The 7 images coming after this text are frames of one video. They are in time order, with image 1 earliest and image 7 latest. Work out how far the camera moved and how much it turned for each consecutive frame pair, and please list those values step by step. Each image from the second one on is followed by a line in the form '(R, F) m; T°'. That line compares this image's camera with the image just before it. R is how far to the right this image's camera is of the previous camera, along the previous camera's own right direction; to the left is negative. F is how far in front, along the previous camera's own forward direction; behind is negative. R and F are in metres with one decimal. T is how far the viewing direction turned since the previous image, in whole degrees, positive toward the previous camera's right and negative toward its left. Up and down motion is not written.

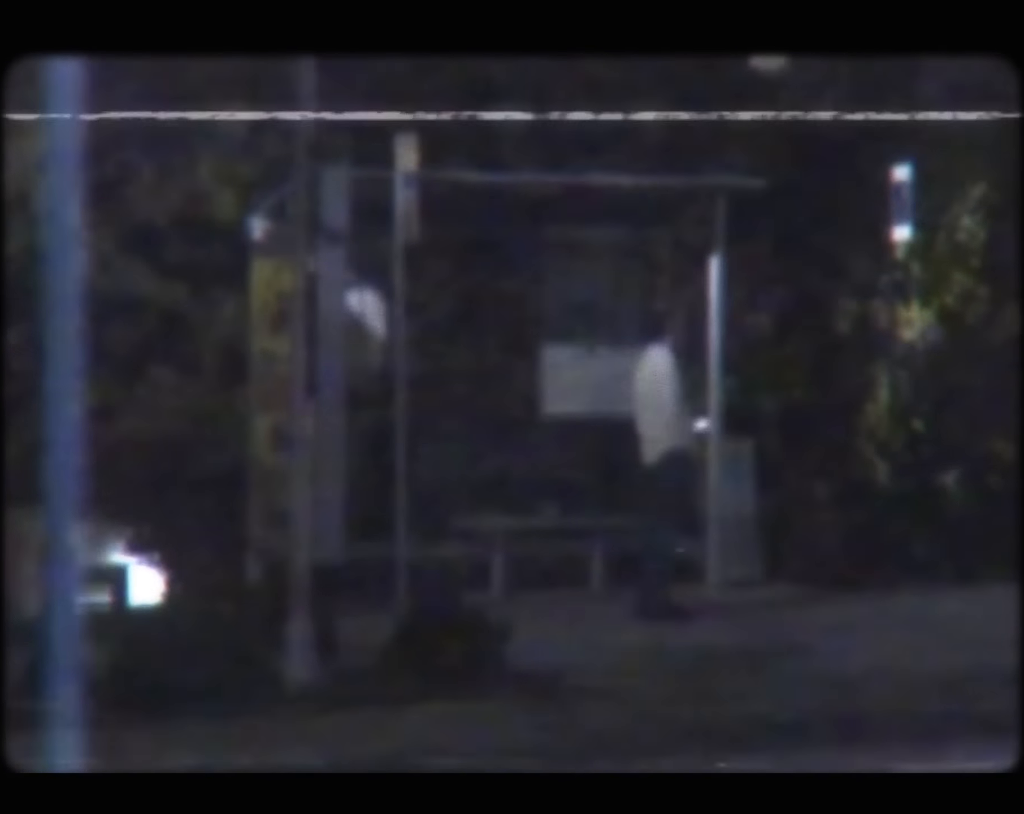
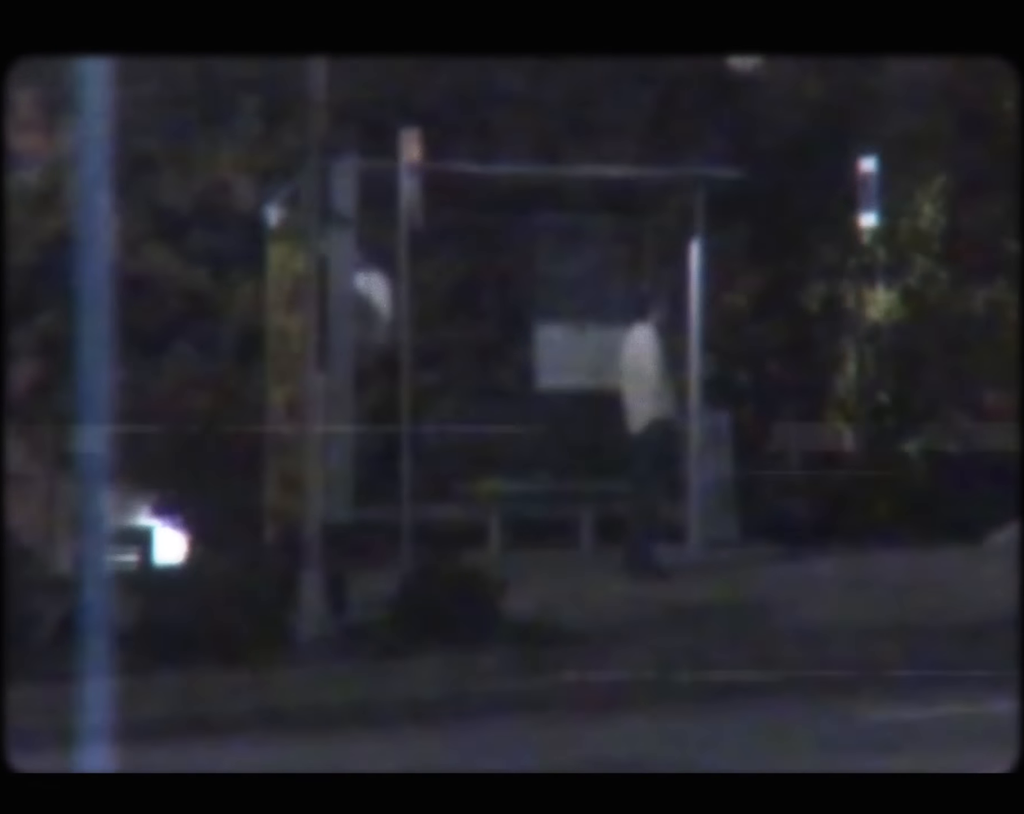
(0.0, -0.4) m; 0°
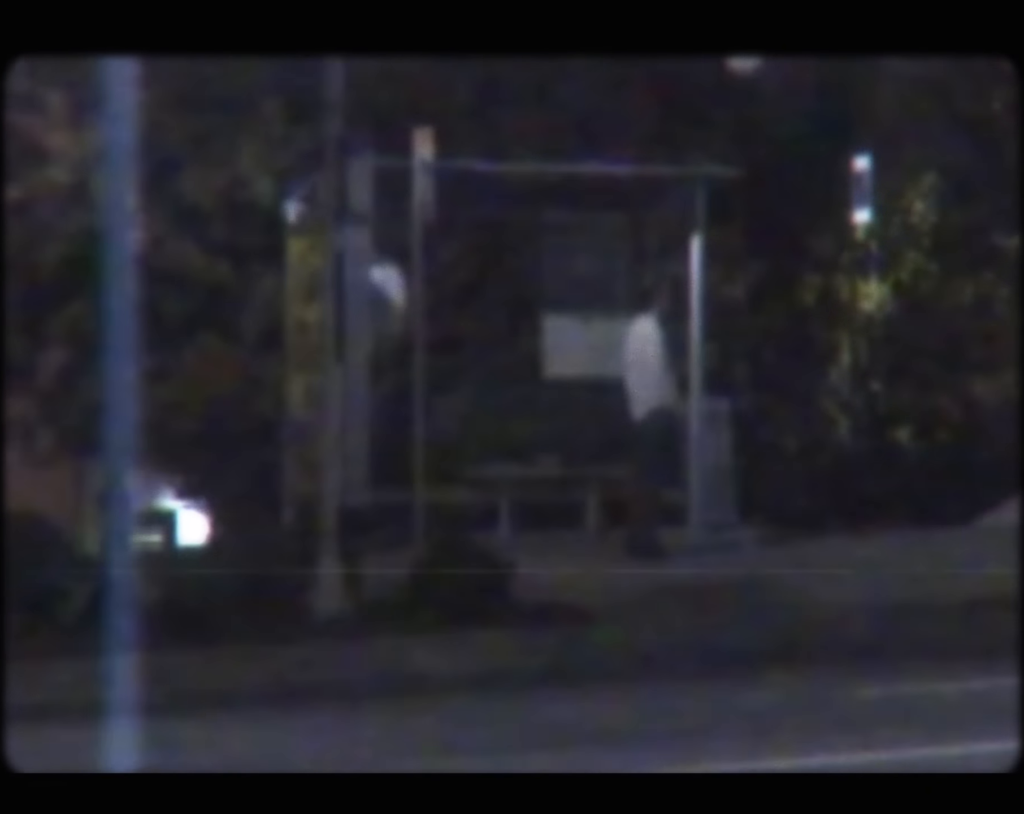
(0.0, -0.2) m; 0°
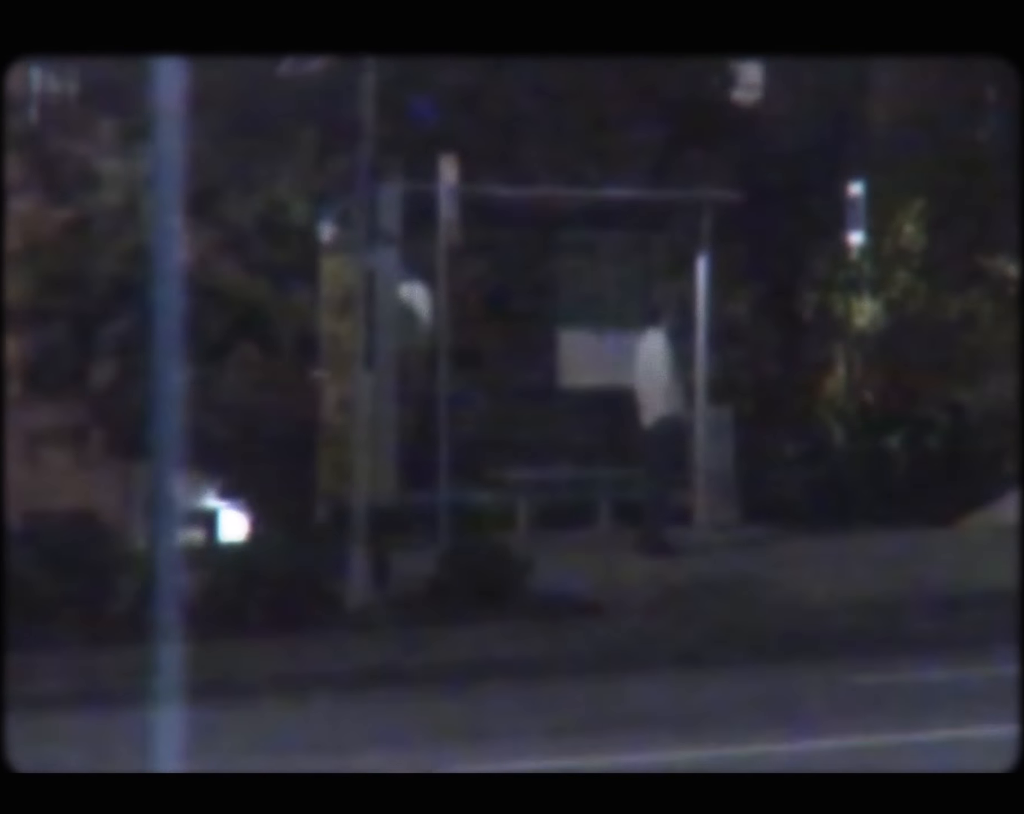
(0.0, -0.4) m; 0°
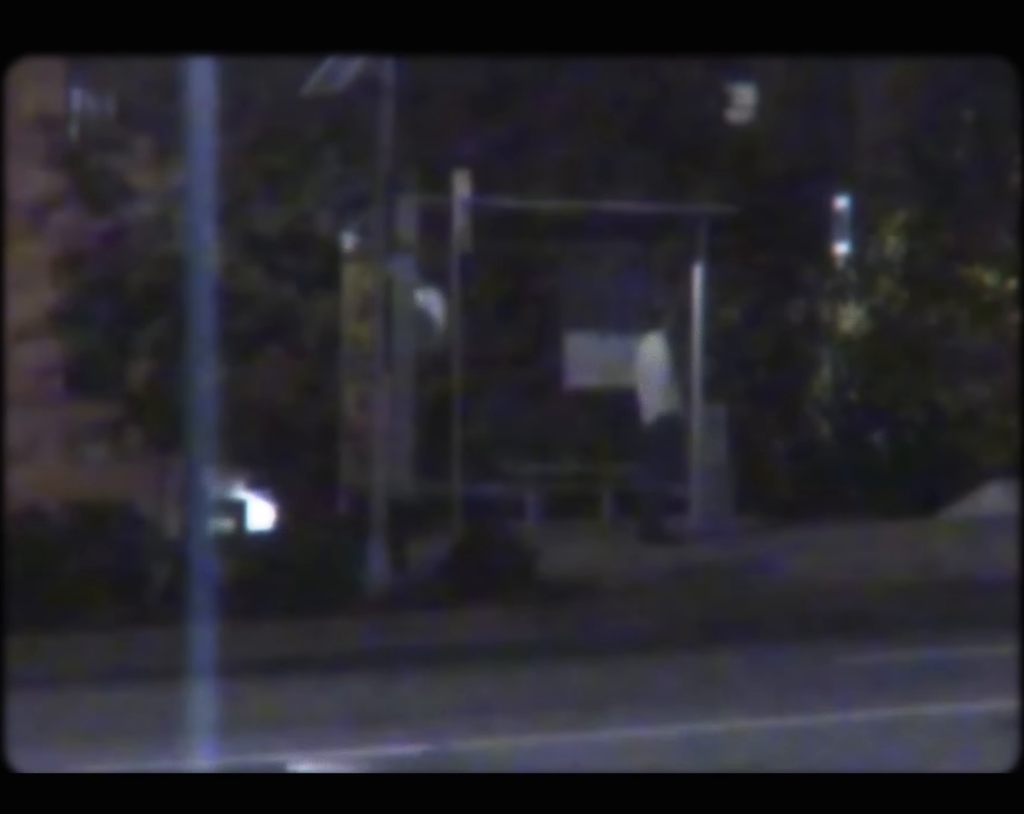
(0.0, -0.4) m; 0°
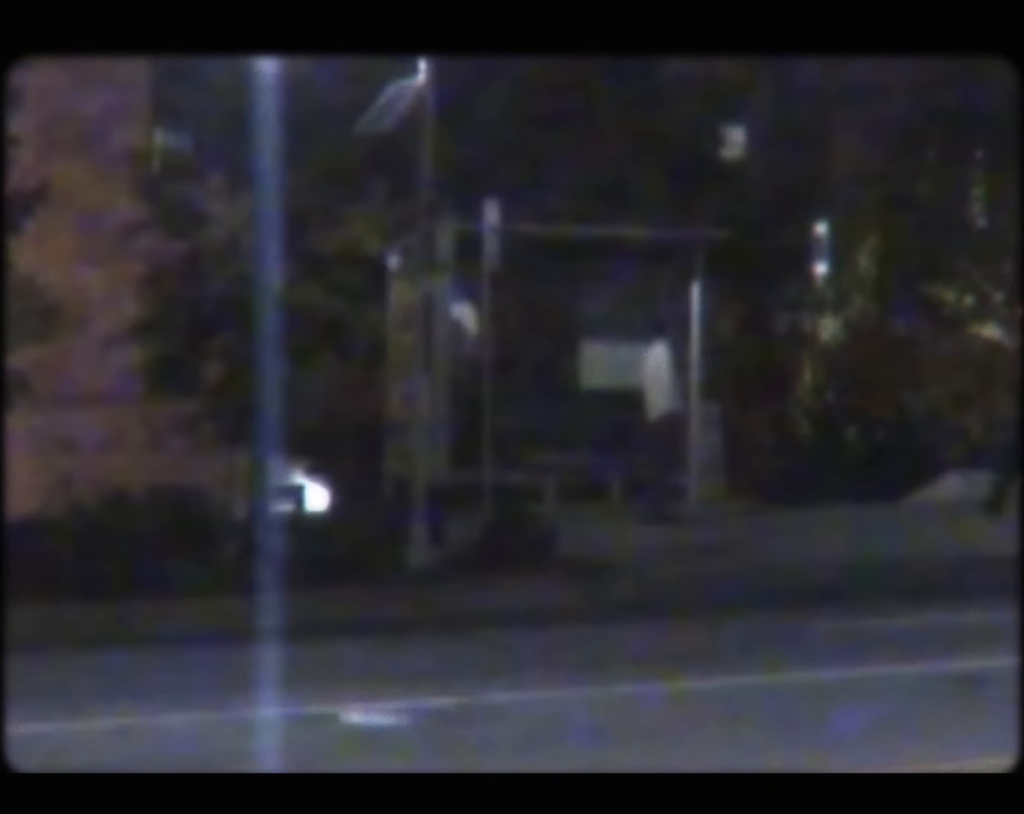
(0.0, -0.9) m; -1°
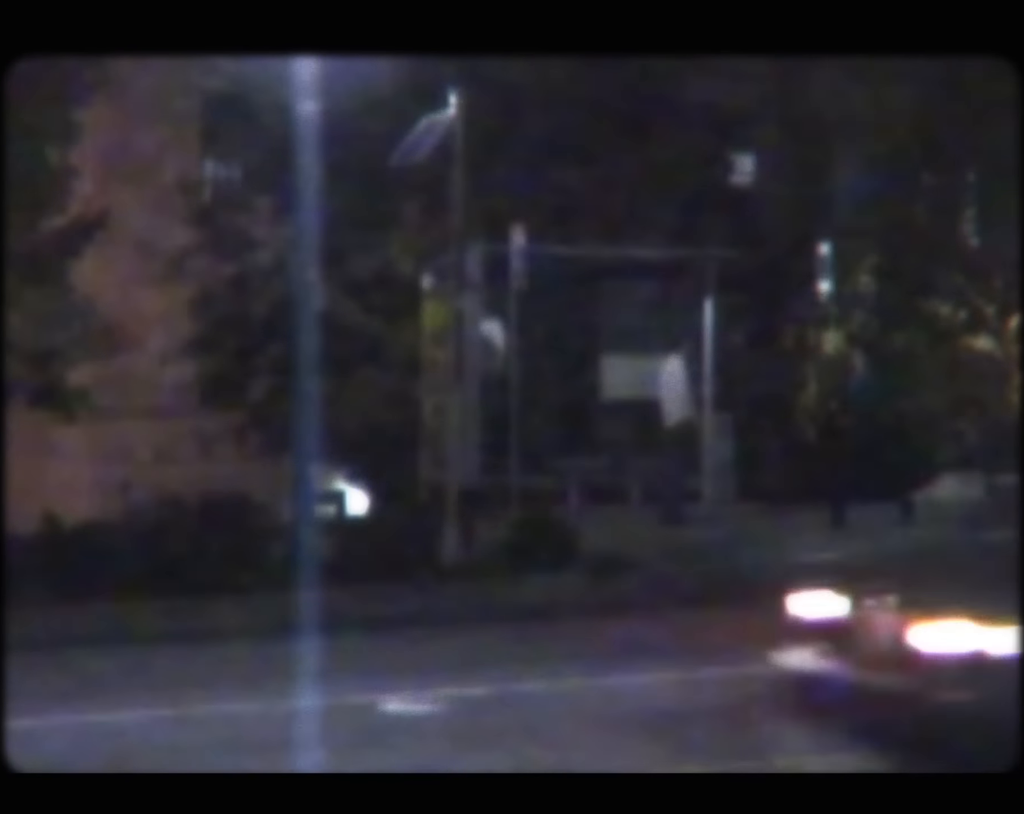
(0.0, -0.5) m; -1°
